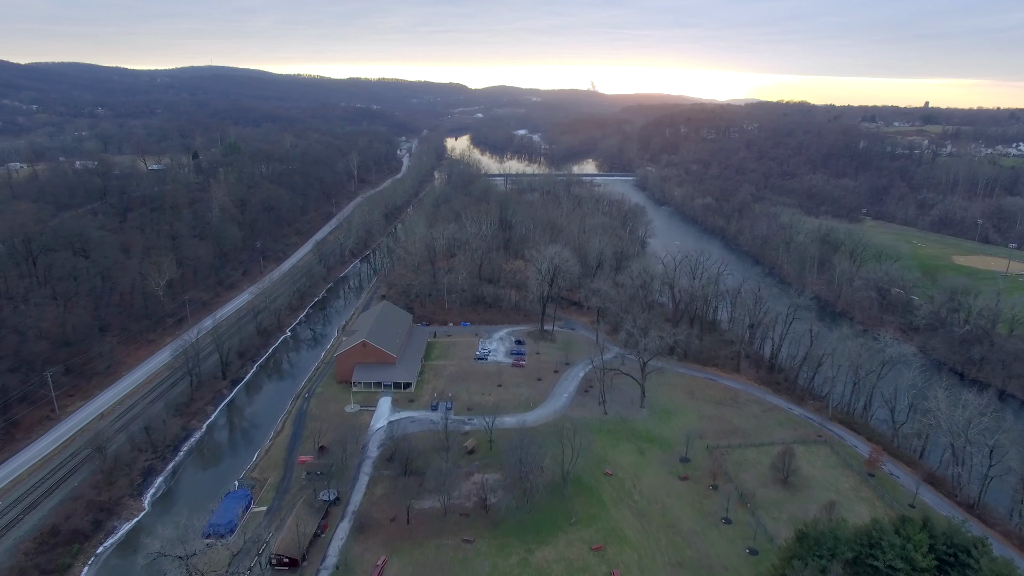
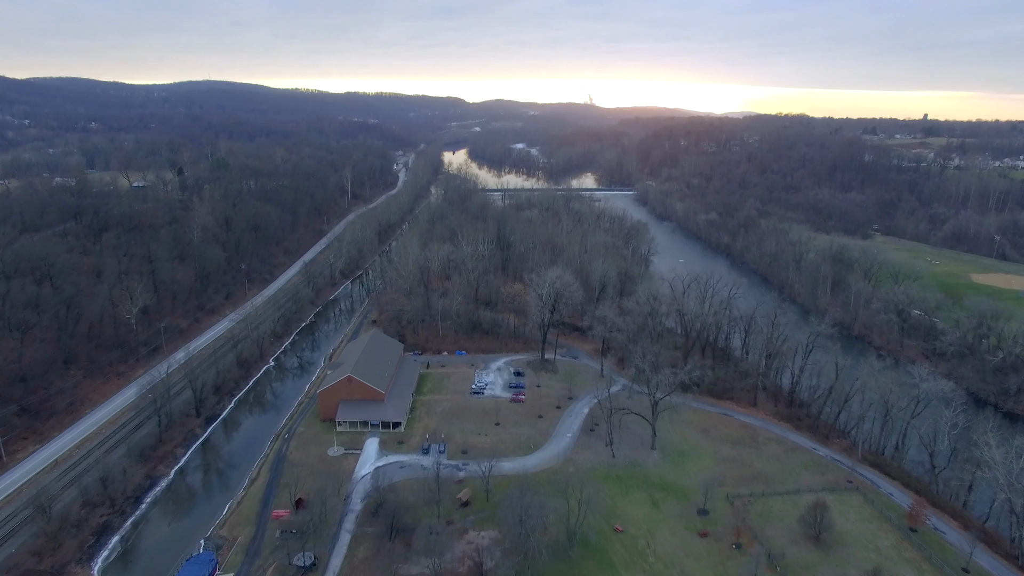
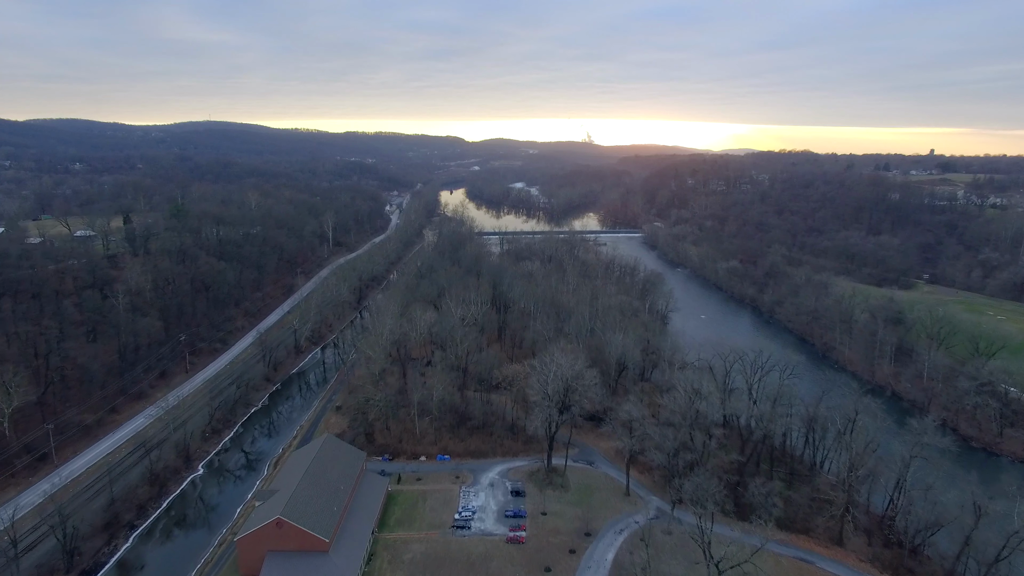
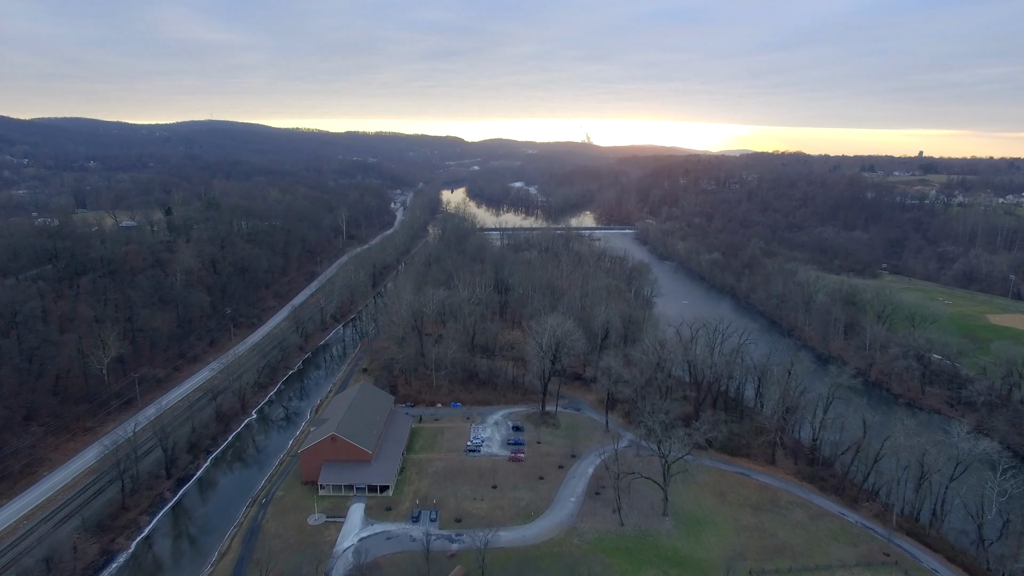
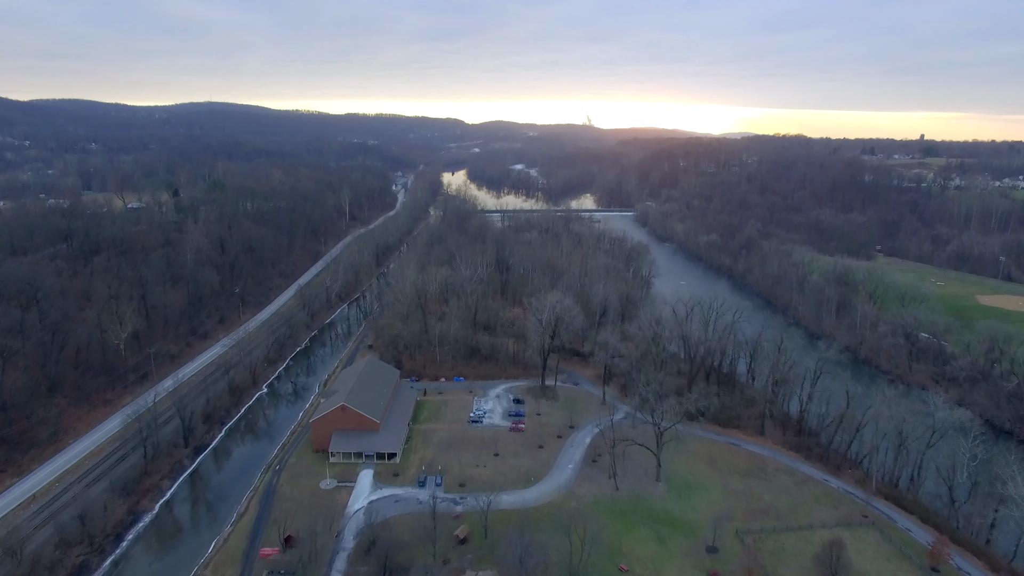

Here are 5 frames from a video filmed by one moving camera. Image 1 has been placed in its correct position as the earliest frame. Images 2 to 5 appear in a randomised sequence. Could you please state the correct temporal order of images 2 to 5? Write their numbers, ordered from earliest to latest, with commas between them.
2, 5, 4, 3
